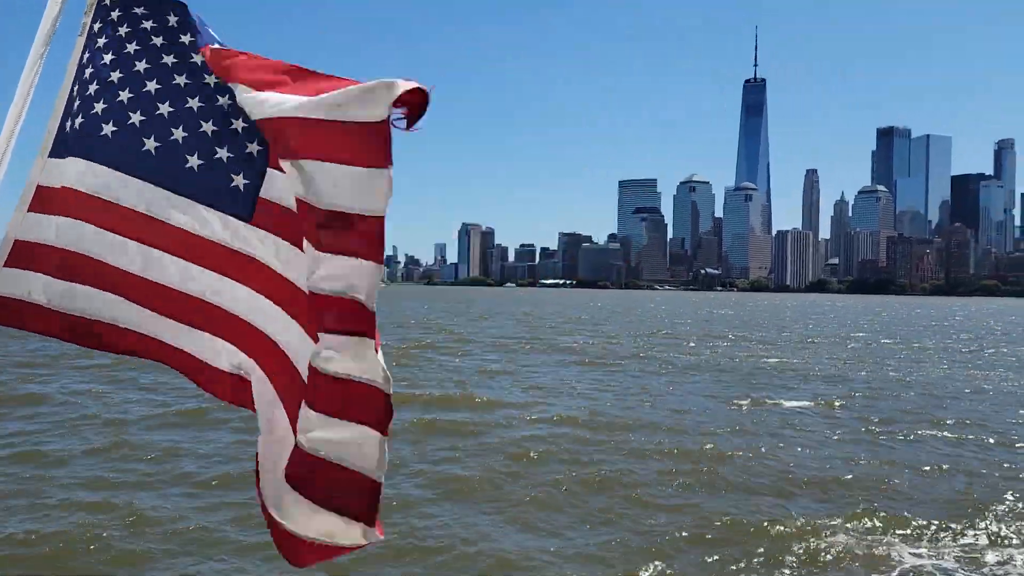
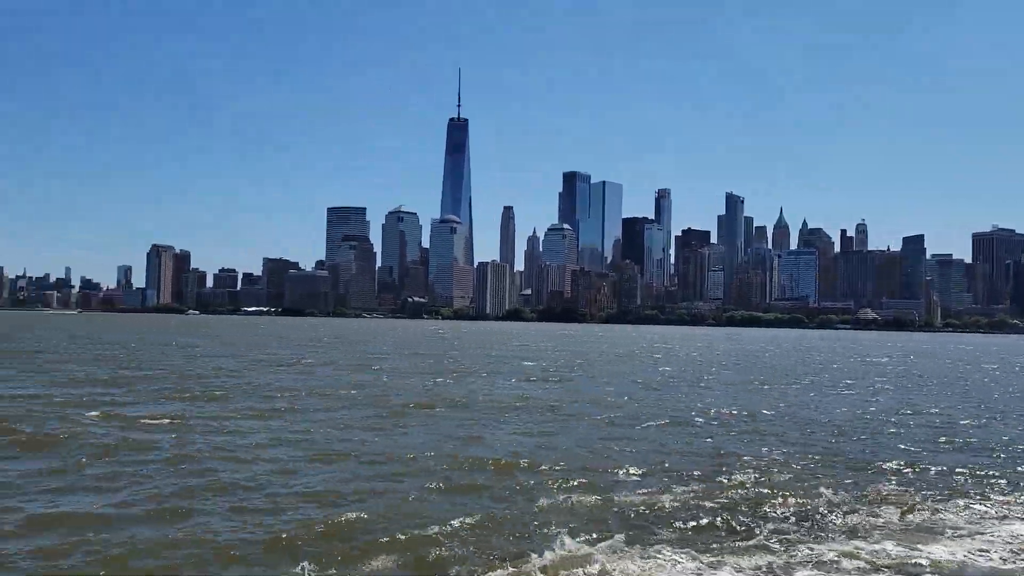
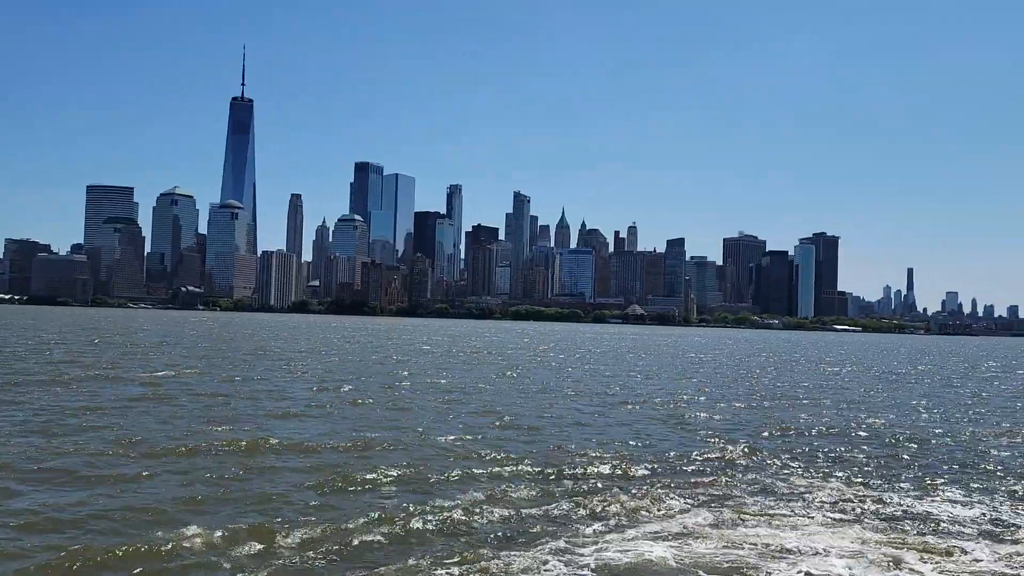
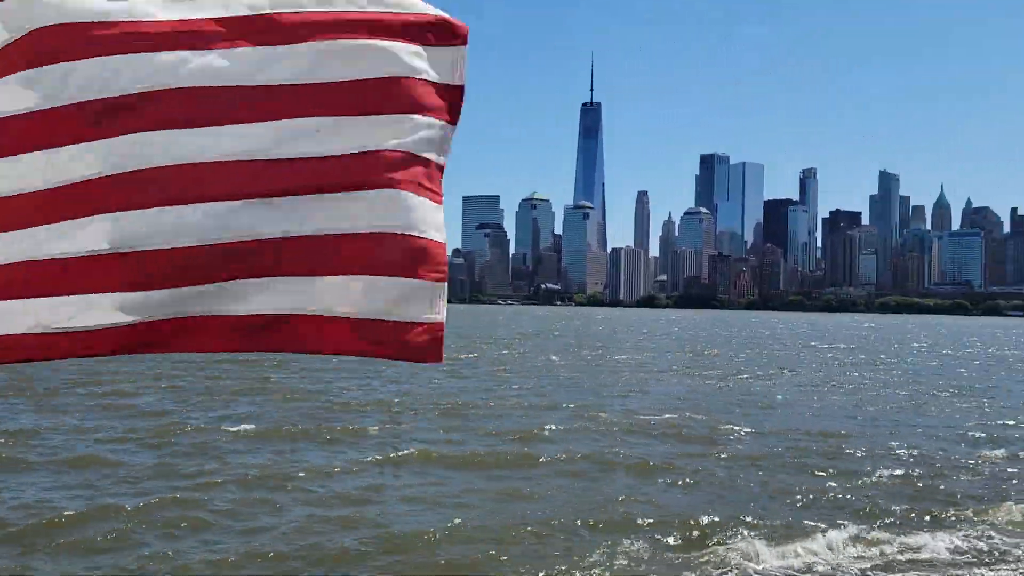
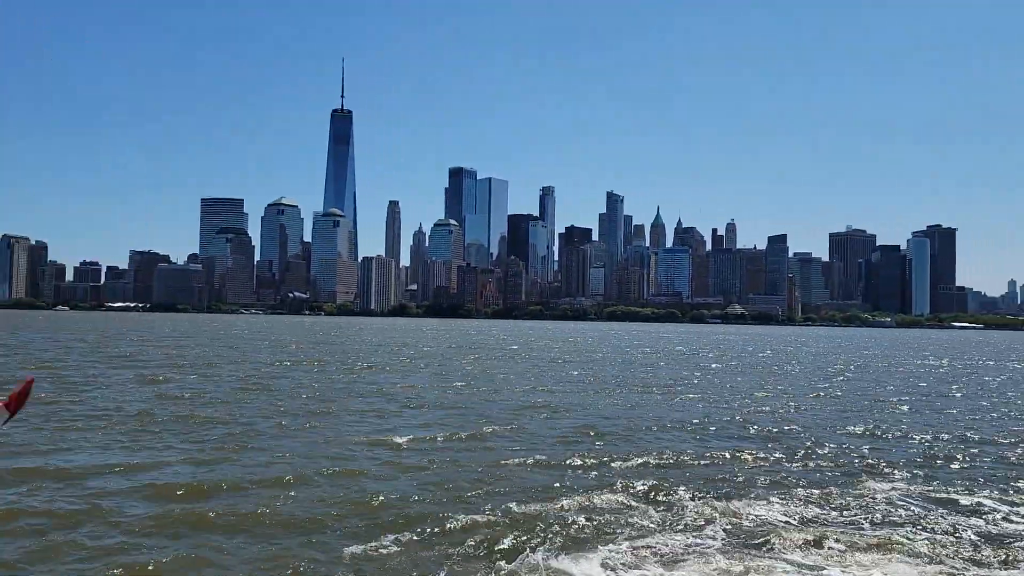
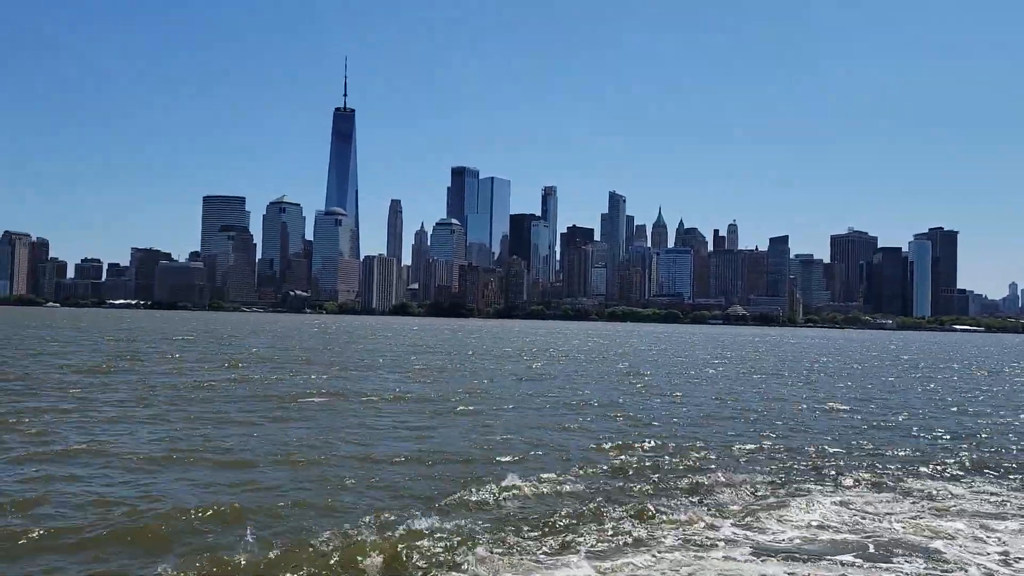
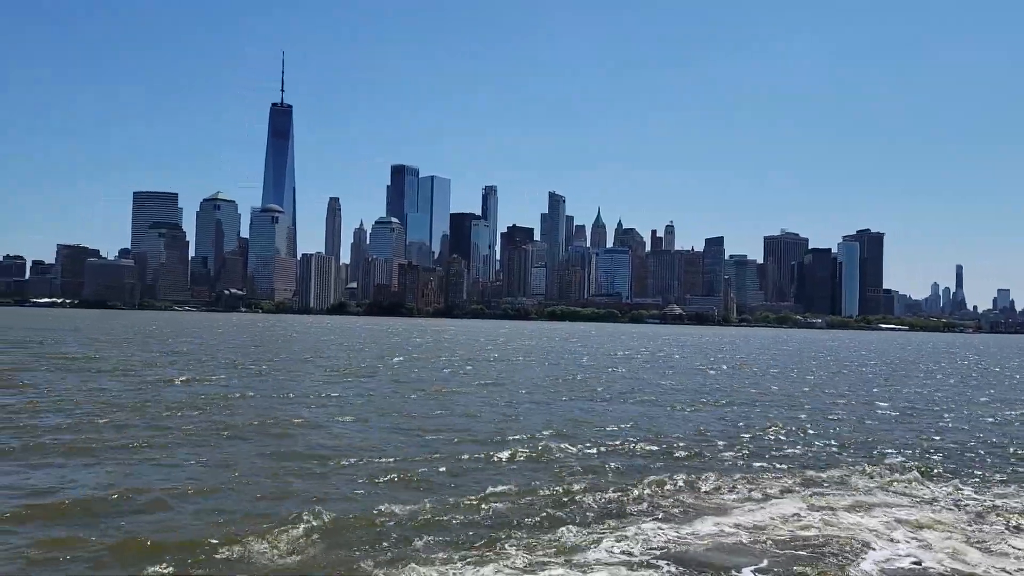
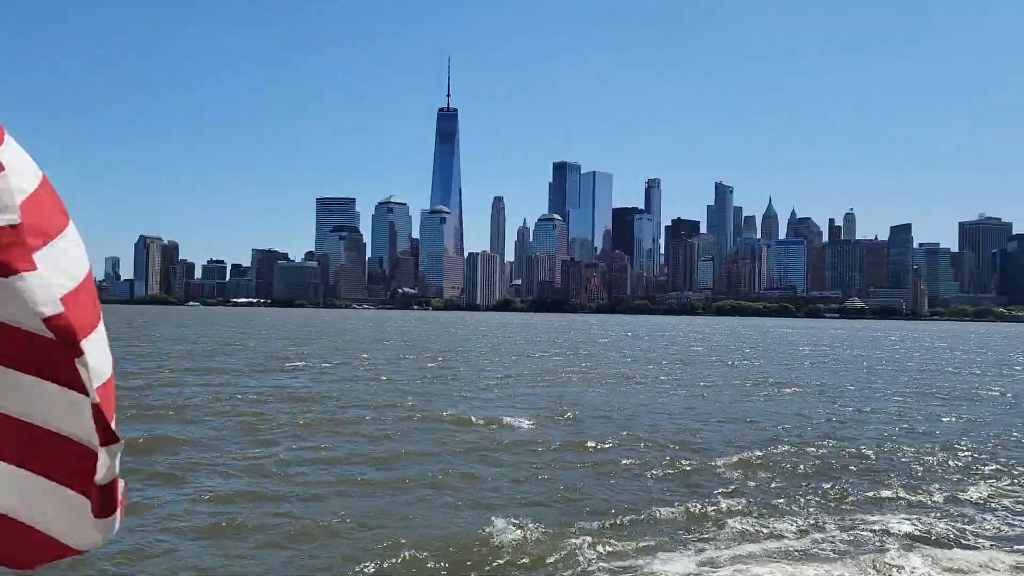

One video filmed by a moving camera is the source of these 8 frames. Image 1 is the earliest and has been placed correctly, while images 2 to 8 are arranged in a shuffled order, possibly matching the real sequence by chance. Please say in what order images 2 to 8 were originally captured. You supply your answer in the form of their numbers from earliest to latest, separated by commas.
4, 8, 5, 3, 7, 6, 2
